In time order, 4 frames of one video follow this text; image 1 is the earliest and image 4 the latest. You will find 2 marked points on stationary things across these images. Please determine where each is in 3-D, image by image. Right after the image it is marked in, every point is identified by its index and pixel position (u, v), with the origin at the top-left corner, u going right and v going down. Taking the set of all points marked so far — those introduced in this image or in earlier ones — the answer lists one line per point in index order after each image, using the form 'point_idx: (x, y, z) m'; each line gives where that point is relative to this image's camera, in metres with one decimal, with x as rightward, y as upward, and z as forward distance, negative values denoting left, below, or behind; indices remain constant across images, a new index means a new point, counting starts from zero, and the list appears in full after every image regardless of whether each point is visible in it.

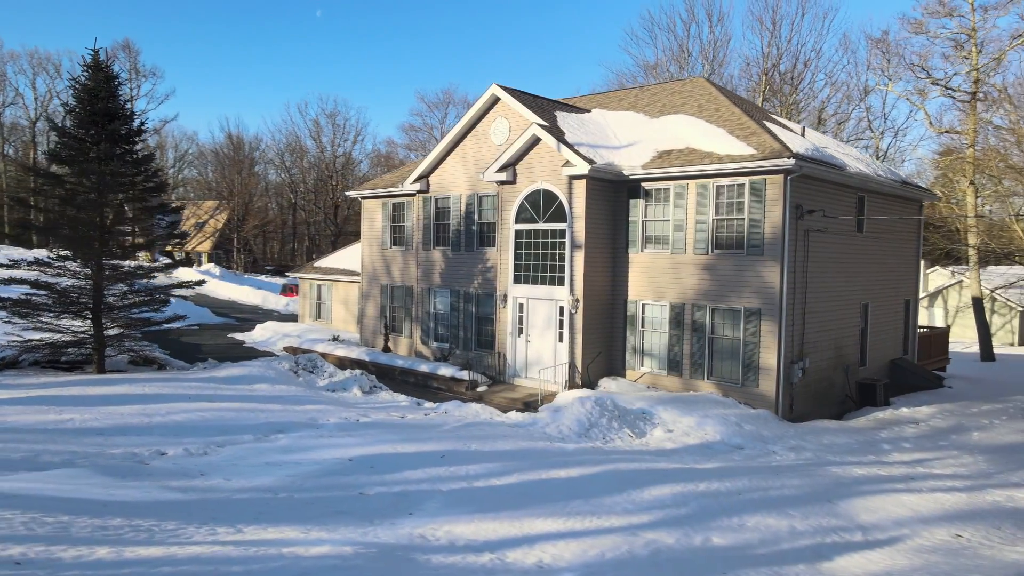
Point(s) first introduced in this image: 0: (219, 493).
0: (-3.2, -2.3, +7.3) m
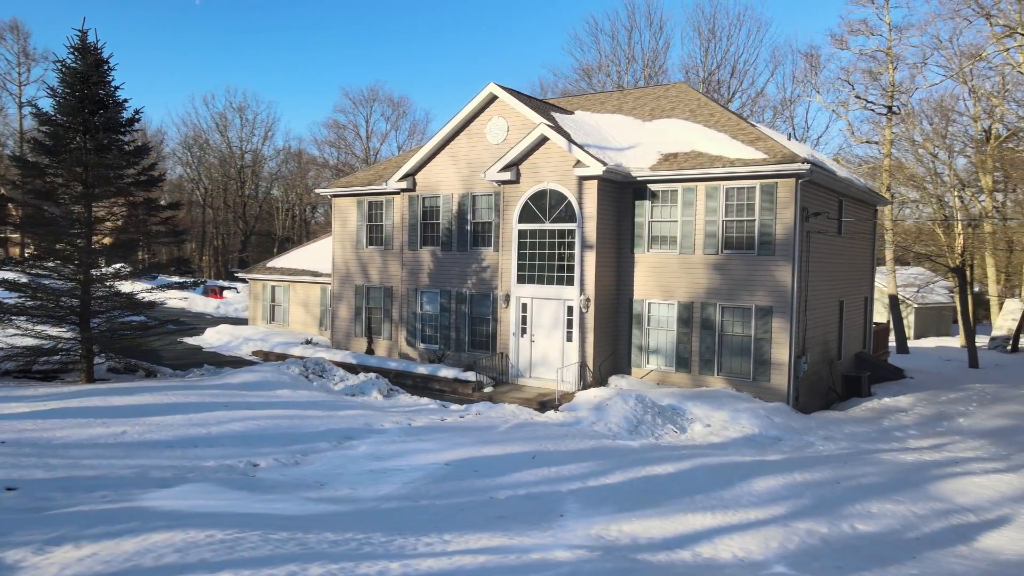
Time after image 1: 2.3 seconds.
0: (-1.6, -2.3, +6.9) m
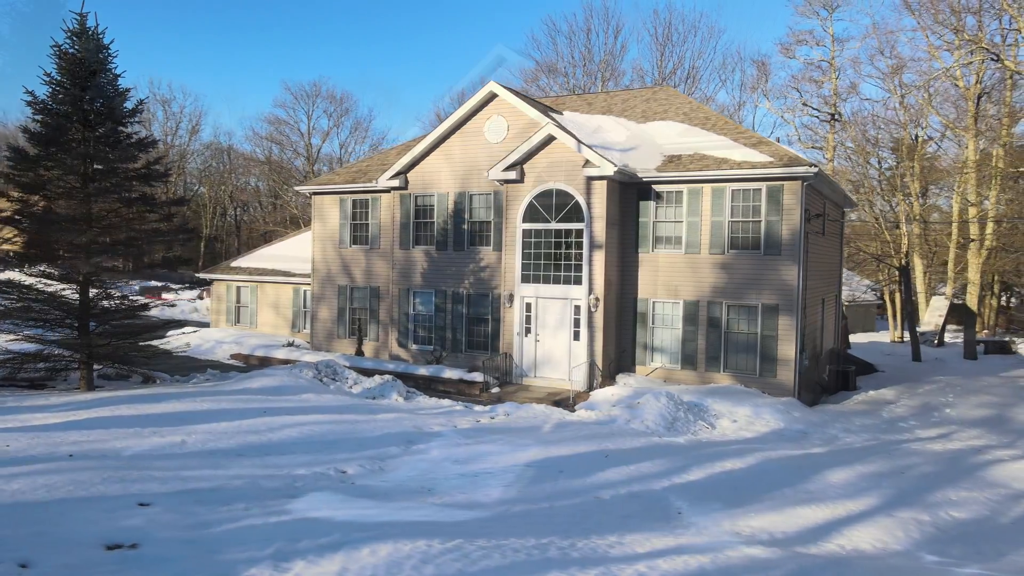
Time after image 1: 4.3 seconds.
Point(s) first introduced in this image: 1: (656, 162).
0: (-0.2, -2.3, +6.7) m
1: (+3.8, +3.3, +17.4) m
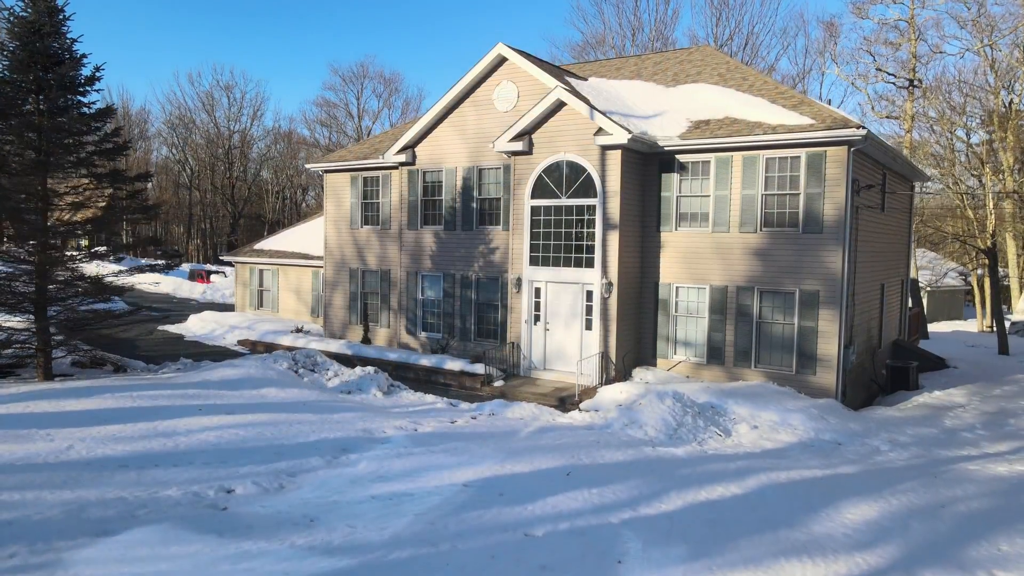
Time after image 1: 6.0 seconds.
0: (-1.2, -2.1, +5.2) m
1: (+4.0, +3.7, +15.4) m
